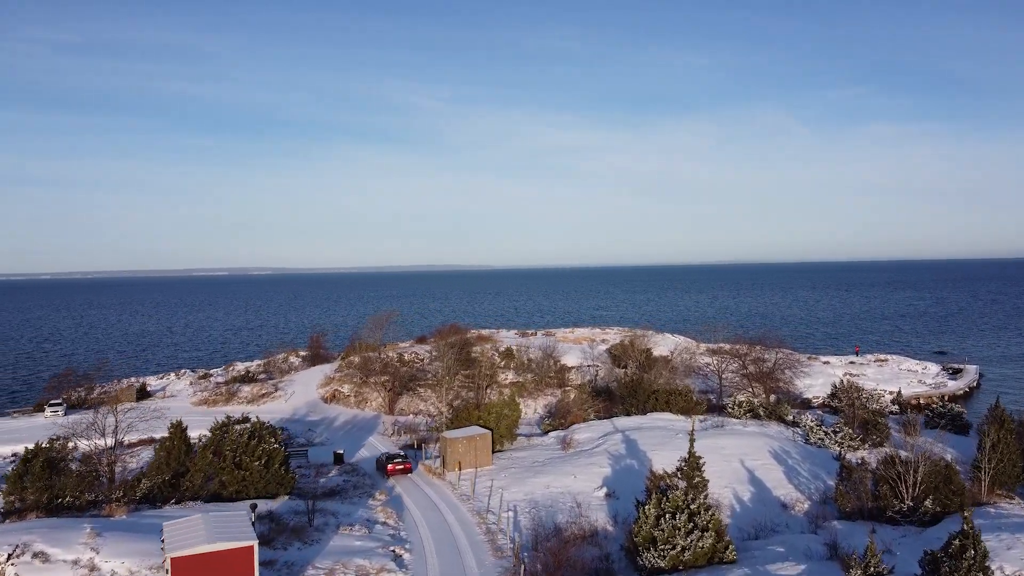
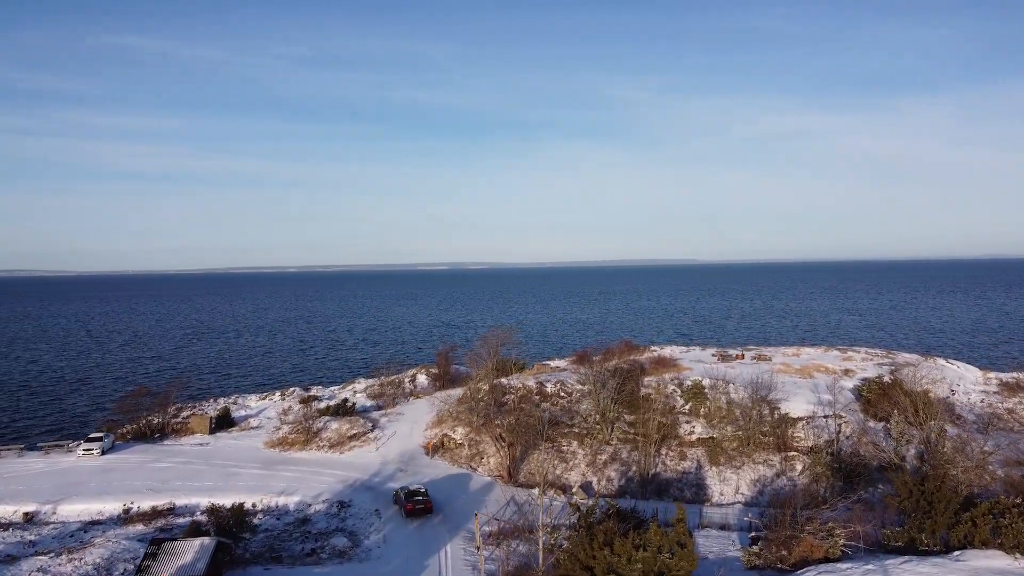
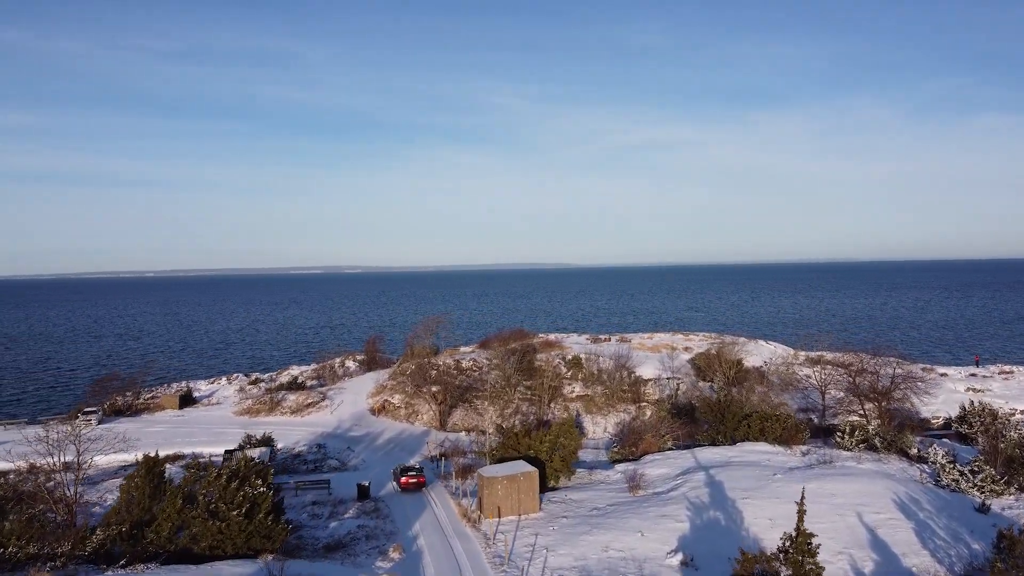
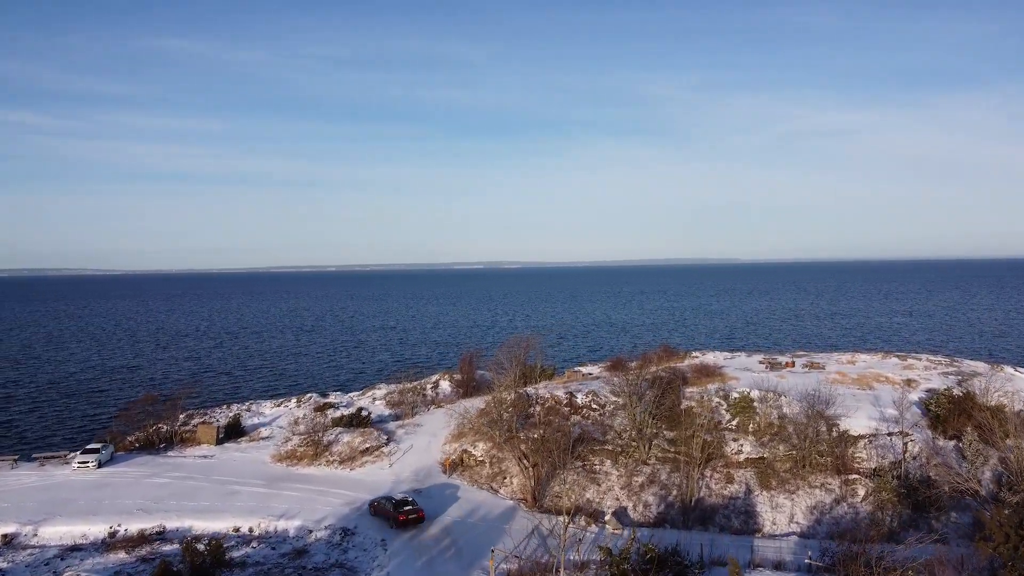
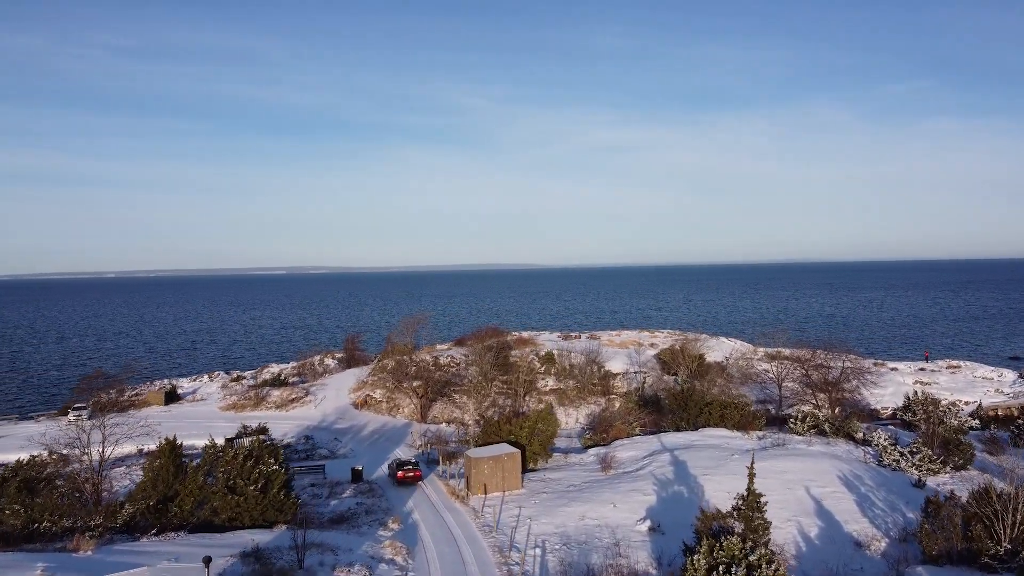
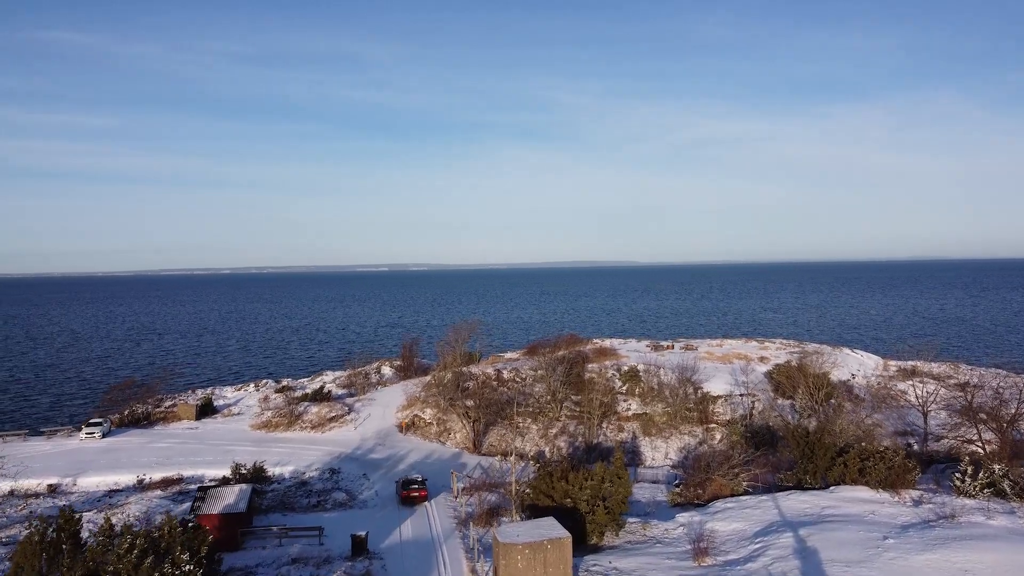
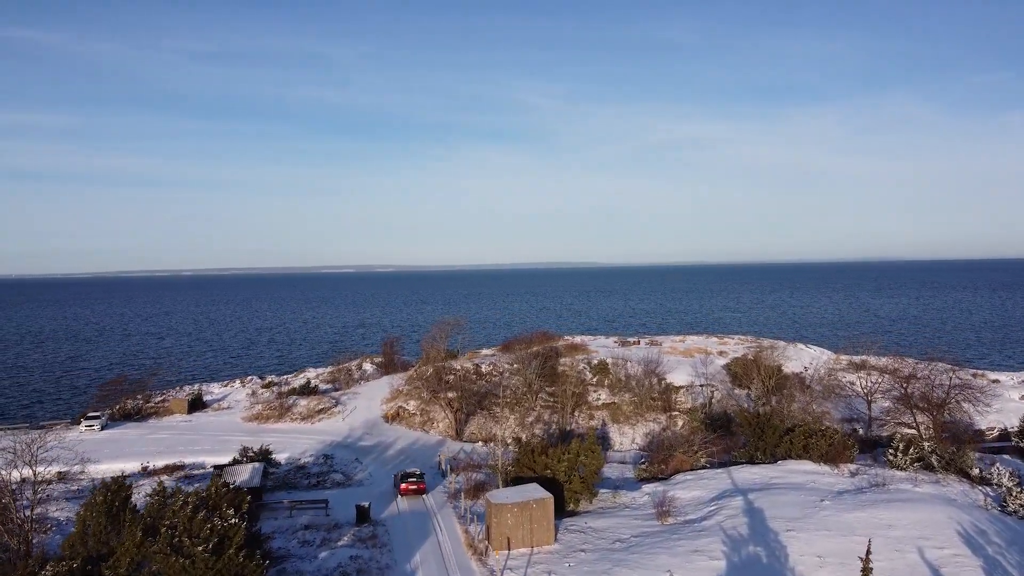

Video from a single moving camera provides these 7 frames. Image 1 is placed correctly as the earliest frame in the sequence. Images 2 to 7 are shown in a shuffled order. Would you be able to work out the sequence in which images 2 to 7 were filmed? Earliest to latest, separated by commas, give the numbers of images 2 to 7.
5, 3, 7, 6, 2, 4
